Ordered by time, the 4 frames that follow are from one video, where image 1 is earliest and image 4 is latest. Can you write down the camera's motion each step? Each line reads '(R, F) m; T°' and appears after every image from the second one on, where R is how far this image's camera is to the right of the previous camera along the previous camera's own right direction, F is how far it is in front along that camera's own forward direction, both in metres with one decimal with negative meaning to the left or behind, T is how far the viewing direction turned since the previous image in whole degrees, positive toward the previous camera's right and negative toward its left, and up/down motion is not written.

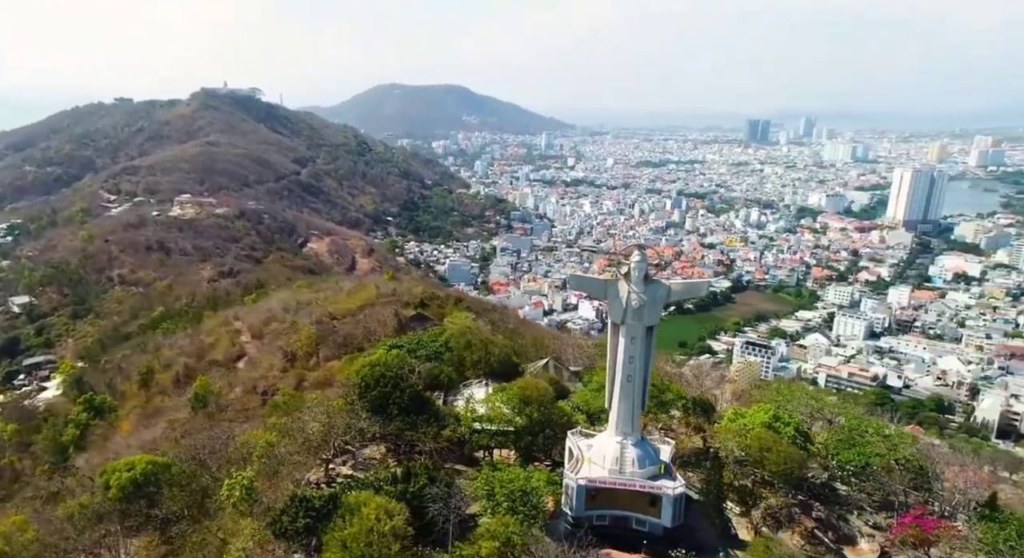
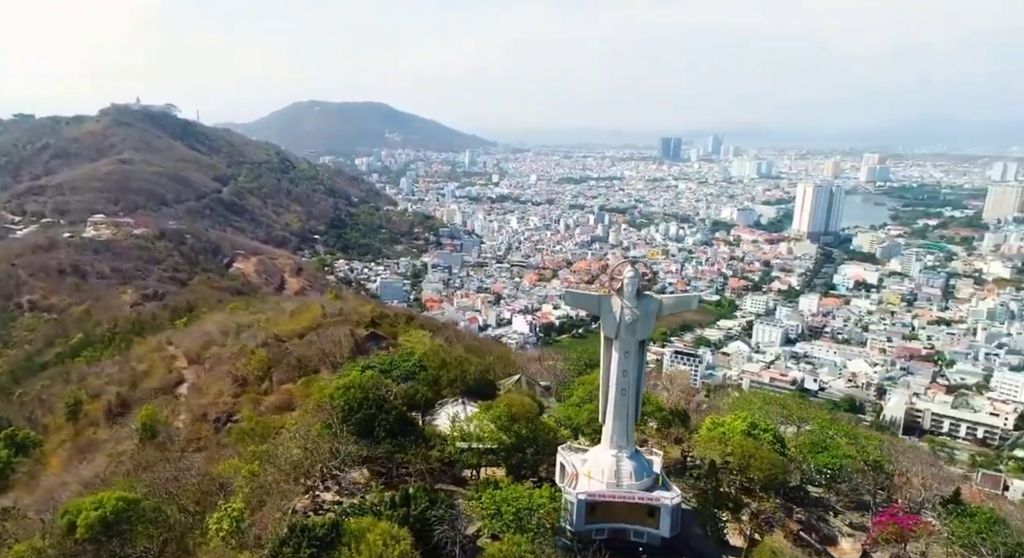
(-2.1, -0.4) m; +8°
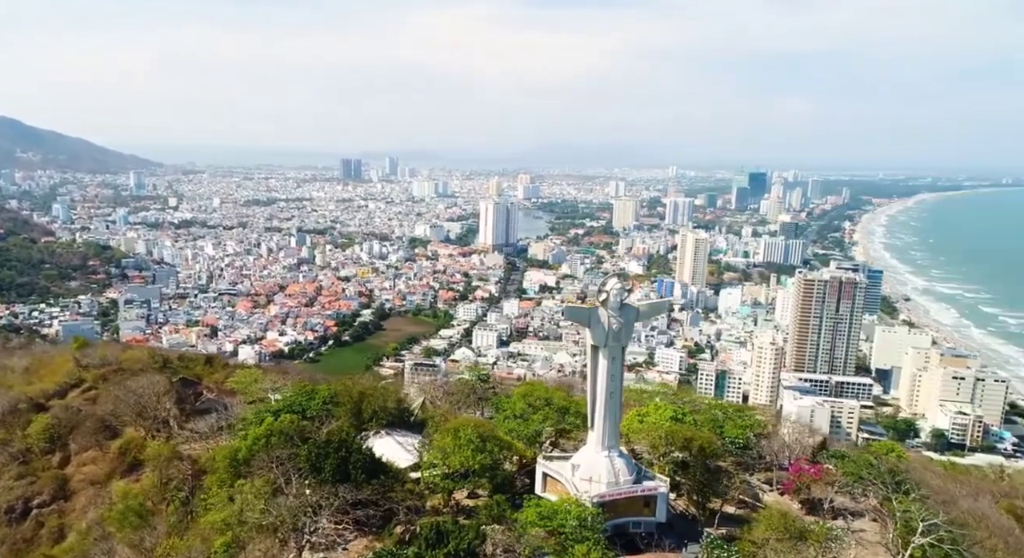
(-9.0, +2.2) m; +31°
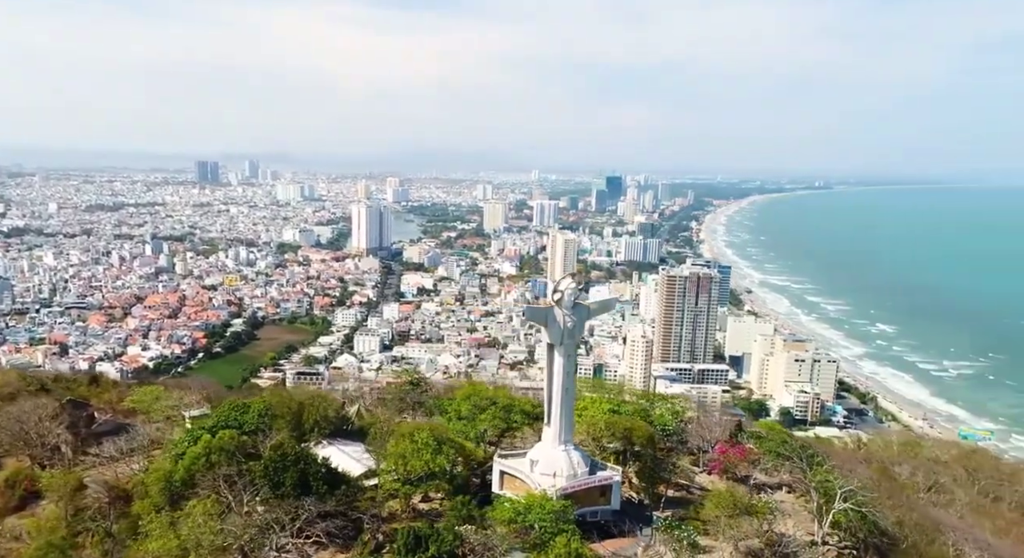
(-2.8, 0.0) m; +12°
